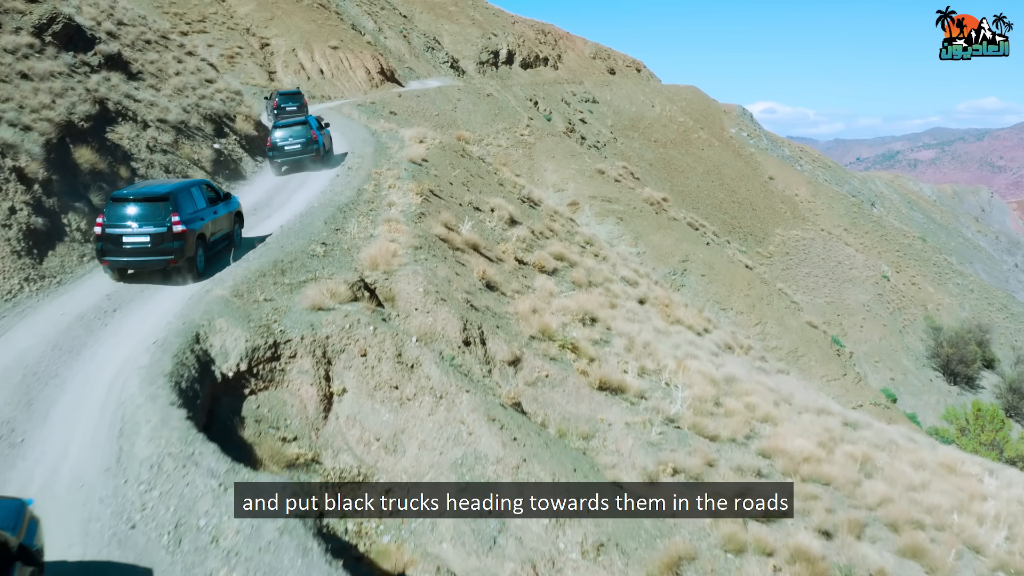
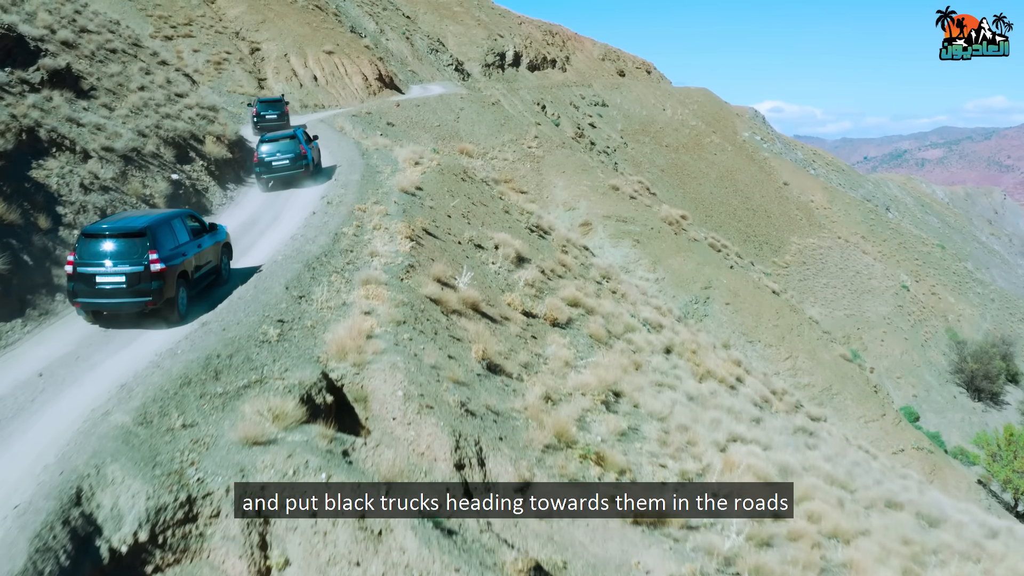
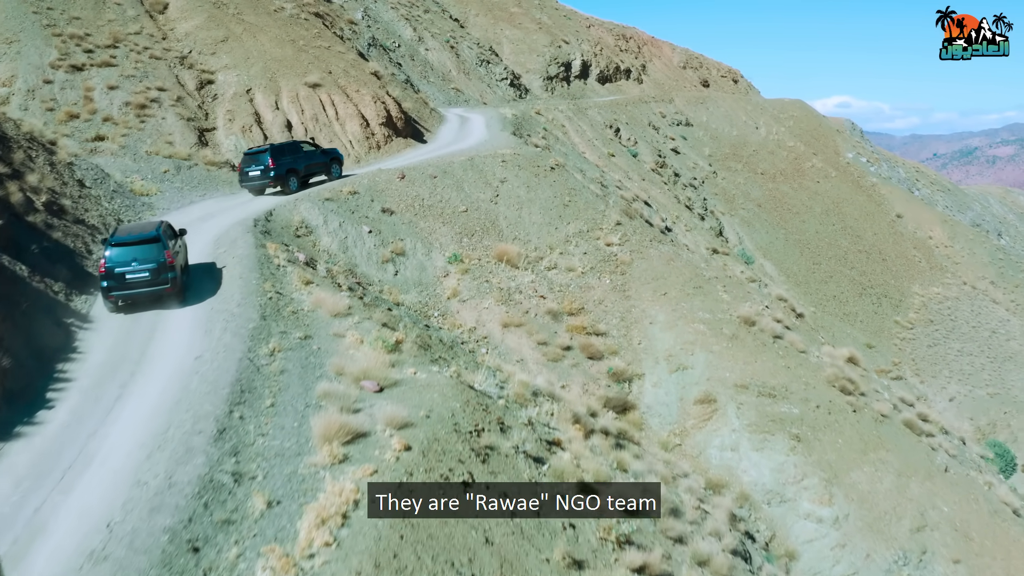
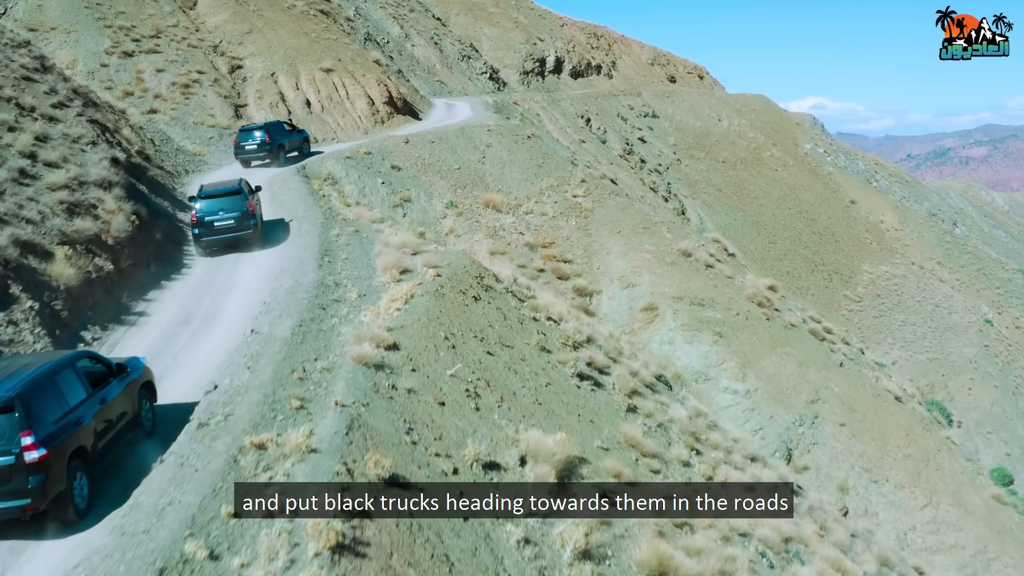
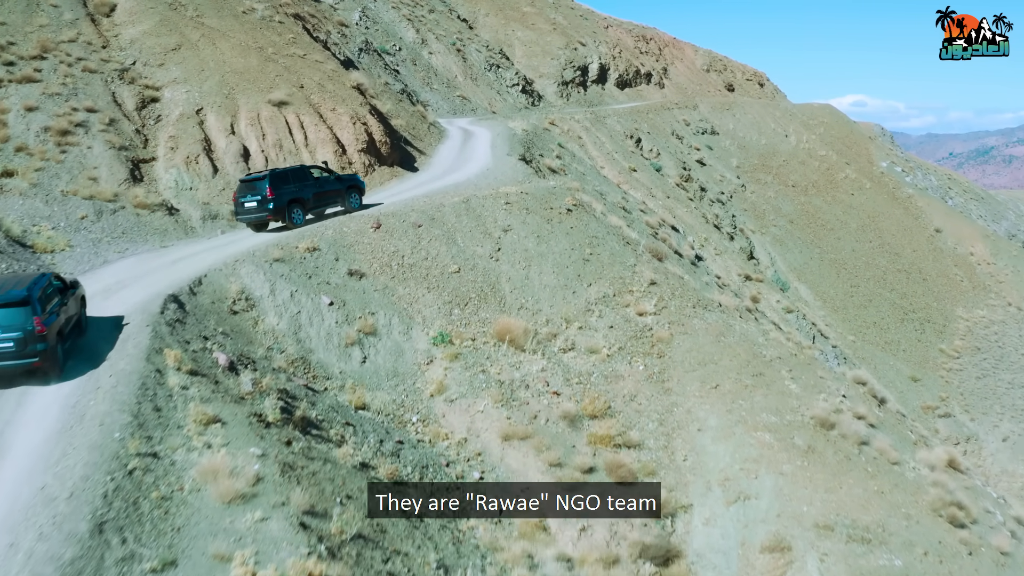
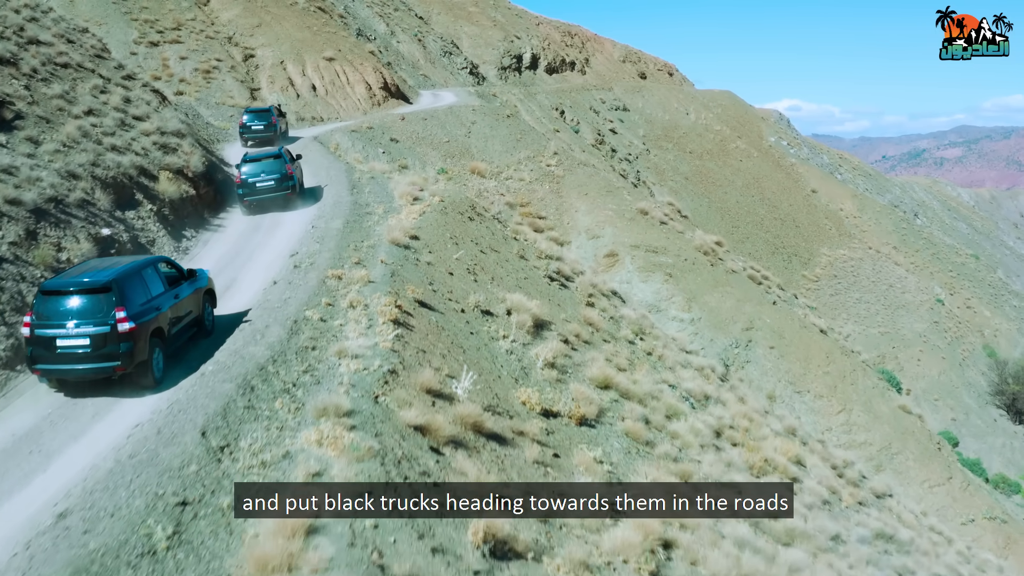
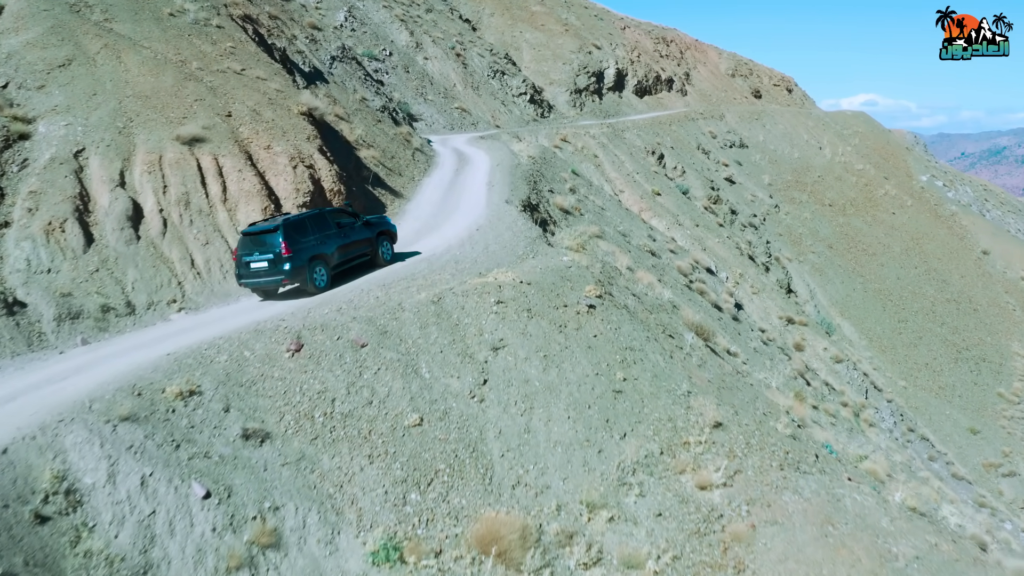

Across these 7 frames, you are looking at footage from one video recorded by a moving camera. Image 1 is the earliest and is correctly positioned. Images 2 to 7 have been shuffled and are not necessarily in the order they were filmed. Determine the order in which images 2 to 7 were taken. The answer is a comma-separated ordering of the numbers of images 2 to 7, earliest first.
2, 6, 4, 3, 5, 7
